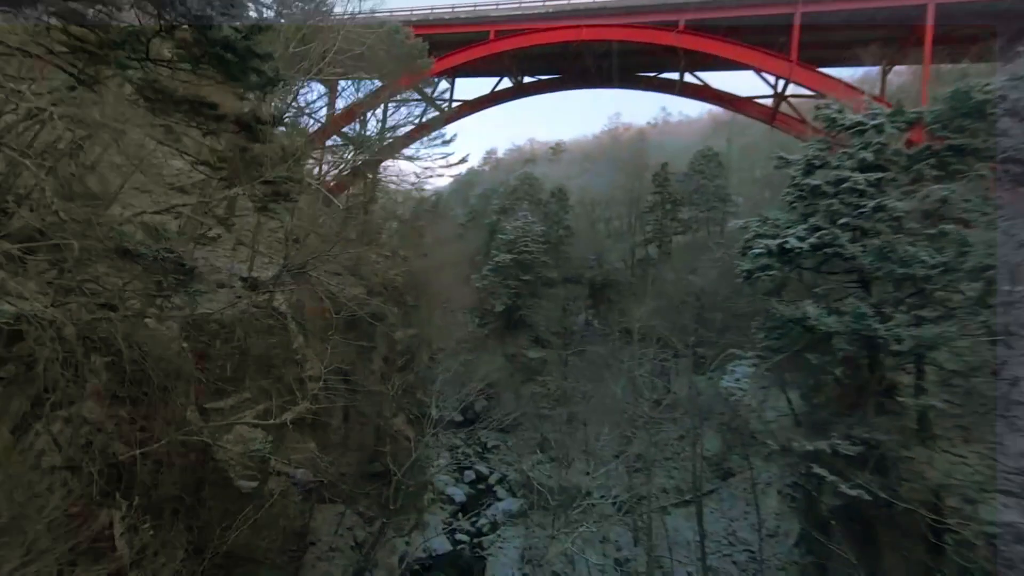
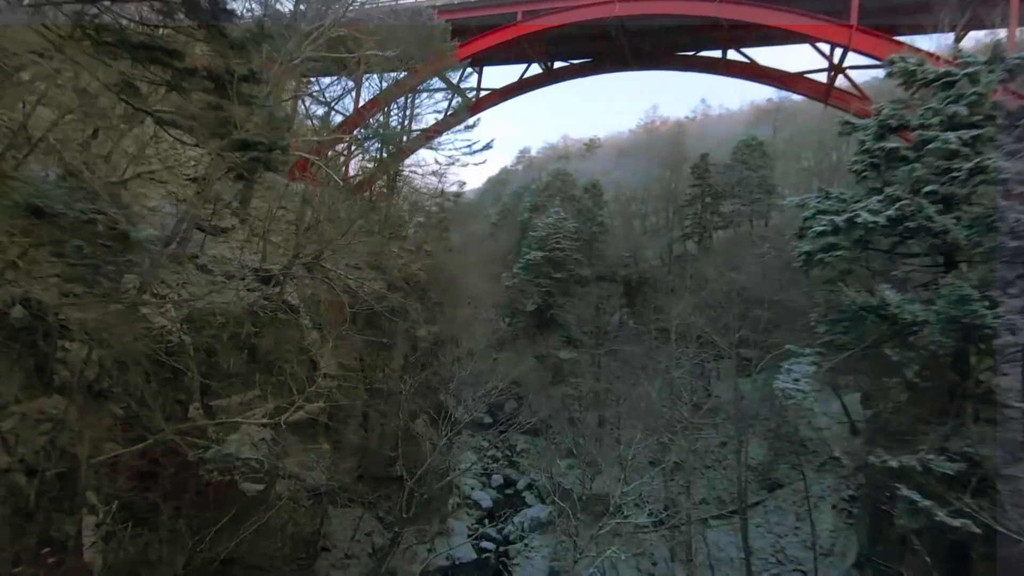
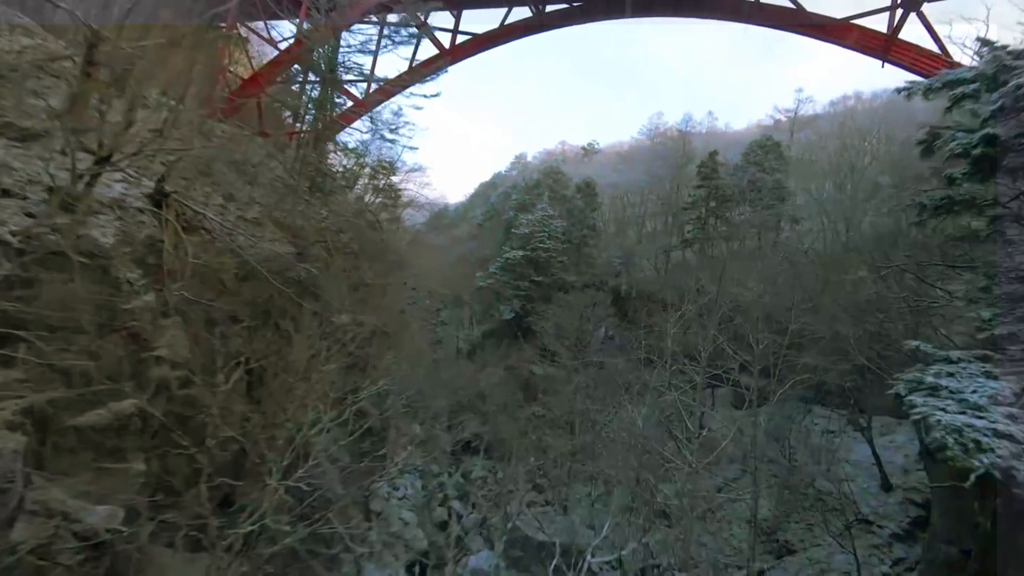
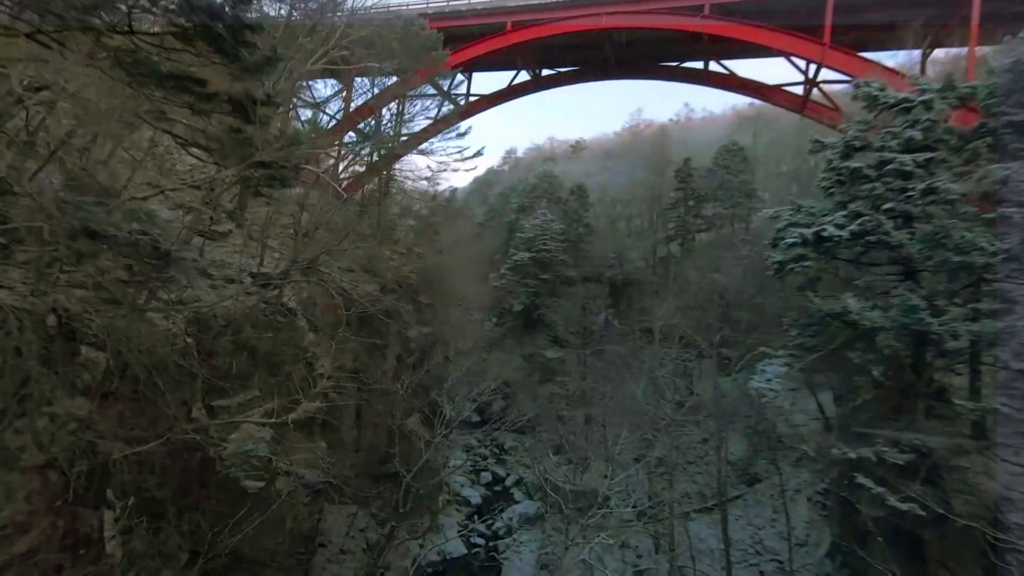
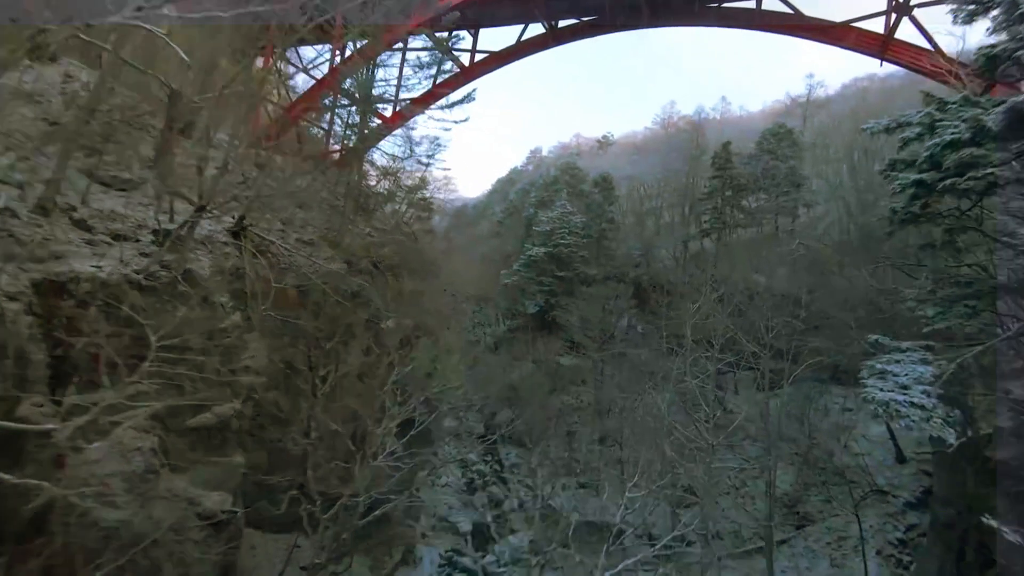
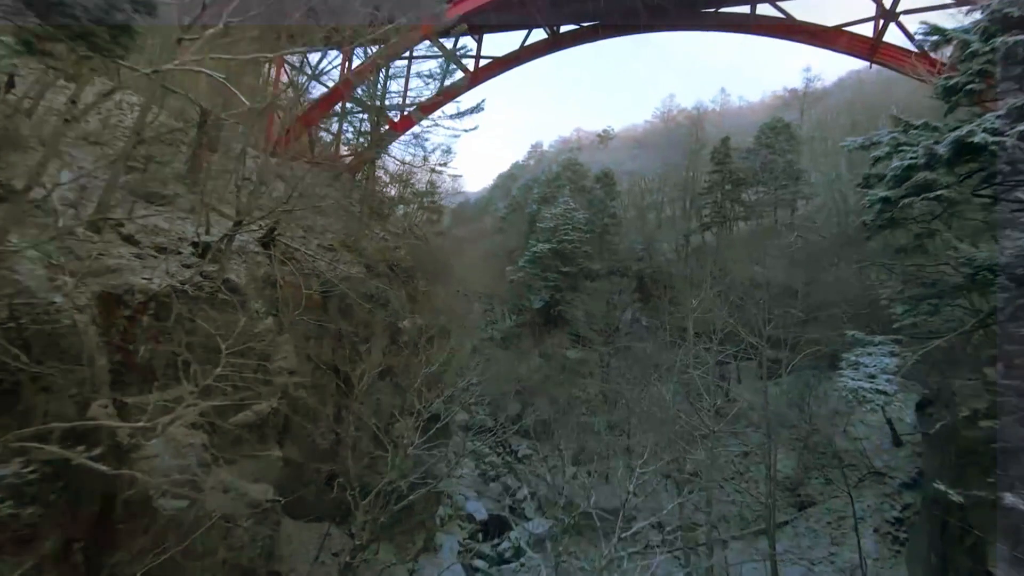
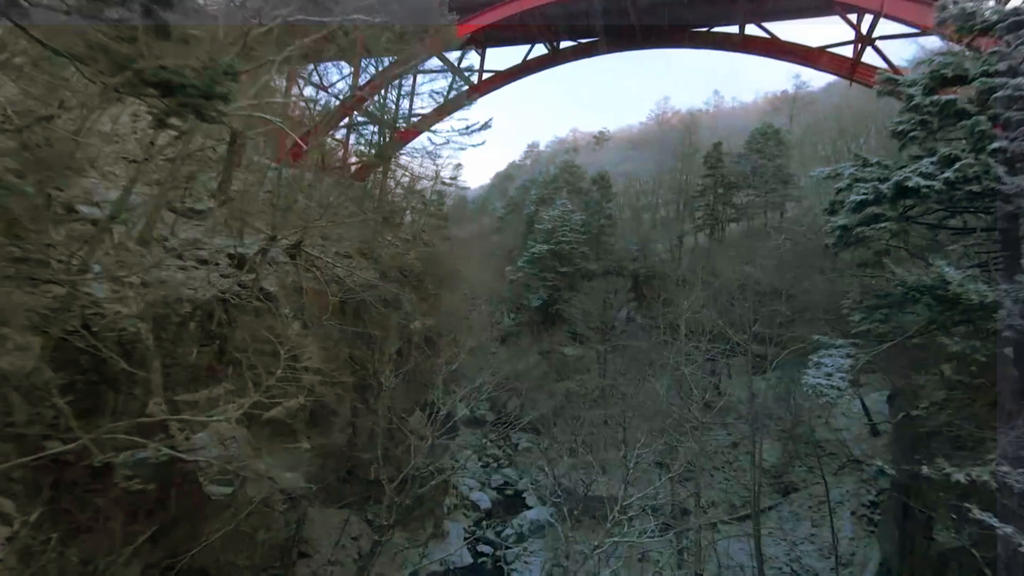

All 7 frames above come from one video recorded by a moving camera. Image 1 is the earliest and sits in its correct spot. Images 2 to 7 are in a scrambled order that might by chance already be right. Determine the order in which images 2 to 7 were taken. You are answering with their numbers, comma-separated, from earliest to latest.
4, 2, 7, 6, 5, 3
